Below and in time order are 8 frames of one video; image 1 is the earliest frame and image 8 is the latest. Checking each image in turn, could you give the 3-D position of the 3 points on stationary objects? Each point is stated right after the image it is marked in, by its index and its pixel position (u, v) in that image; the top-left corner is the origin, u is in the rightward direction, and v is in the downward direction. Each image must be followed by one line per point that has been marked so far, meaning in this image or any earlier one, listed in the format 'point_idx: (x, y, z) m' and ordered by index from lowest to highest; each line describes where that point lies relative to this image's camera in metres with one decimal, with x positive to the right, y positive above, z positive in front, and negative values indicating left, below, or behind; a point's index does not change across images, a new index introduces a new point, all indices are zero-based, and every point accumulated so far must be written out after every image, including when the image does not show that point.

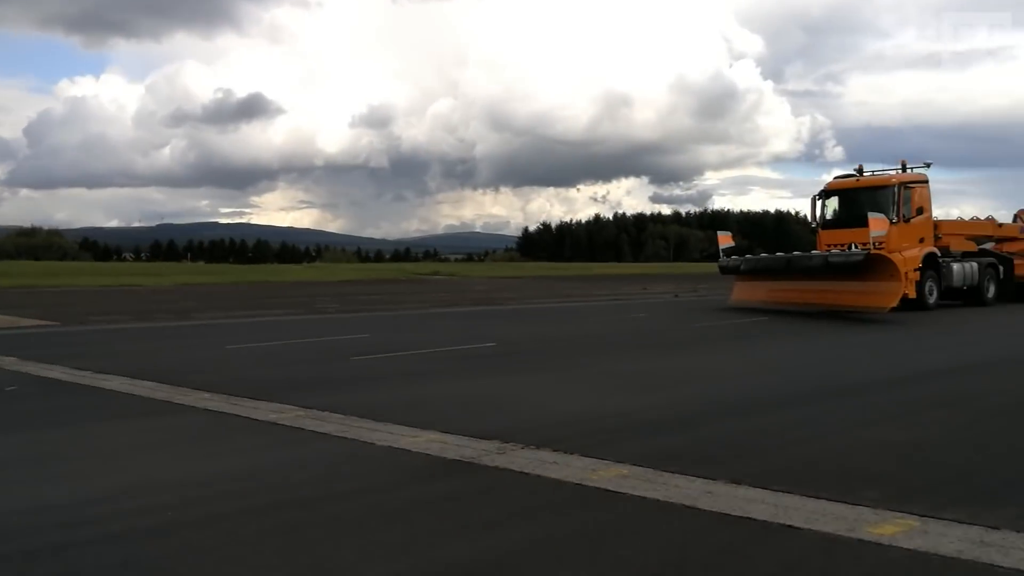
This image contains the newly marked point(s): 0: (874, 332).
0: (+7.3, -1.0, +19.0) m
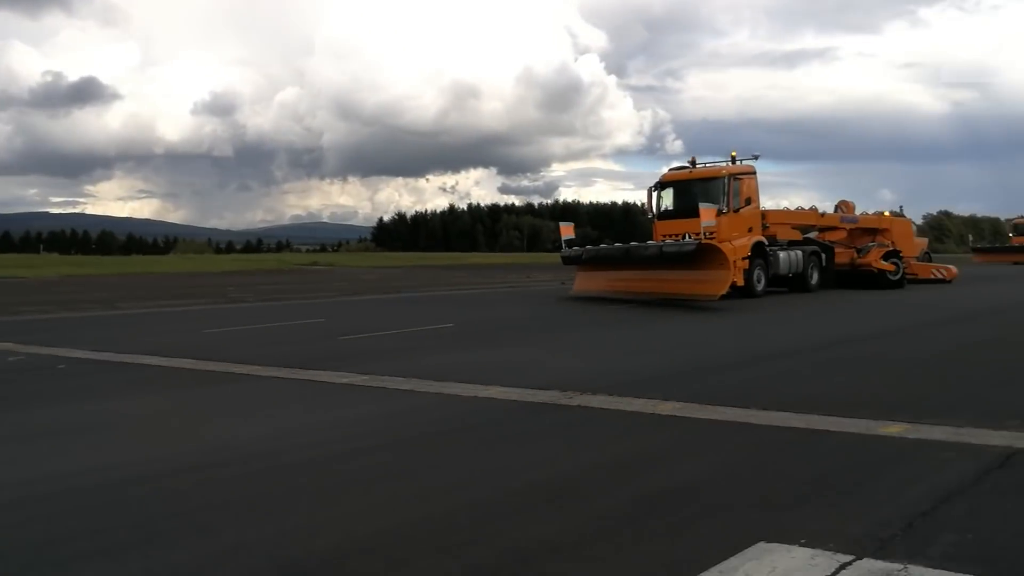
0: (+4.4, -0.7, +20.2) m
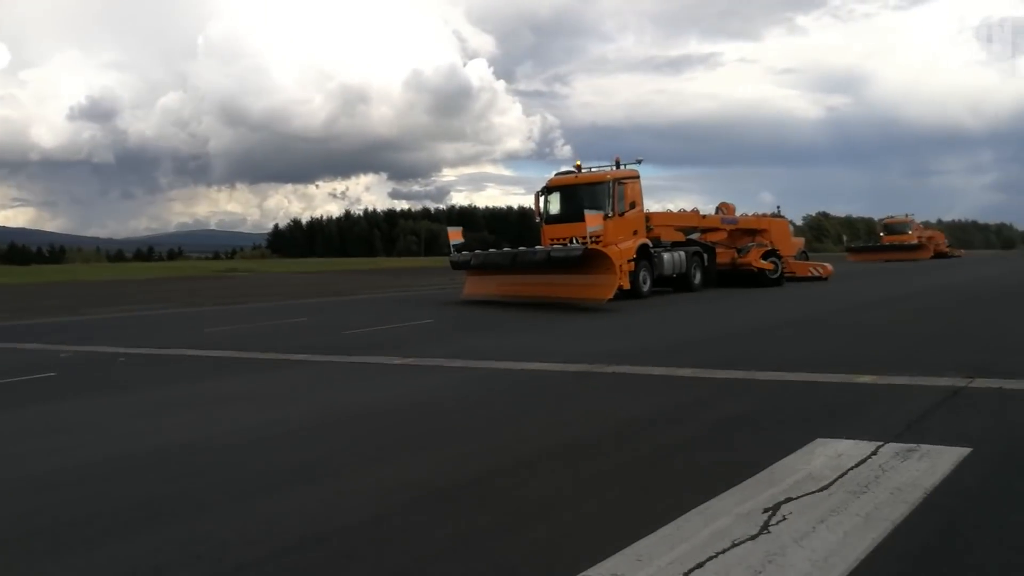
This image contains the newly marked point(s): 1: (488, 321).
0: (+2.2, -0.7, +21.2) m
1: (-0.5, -0.7, +17.7) m
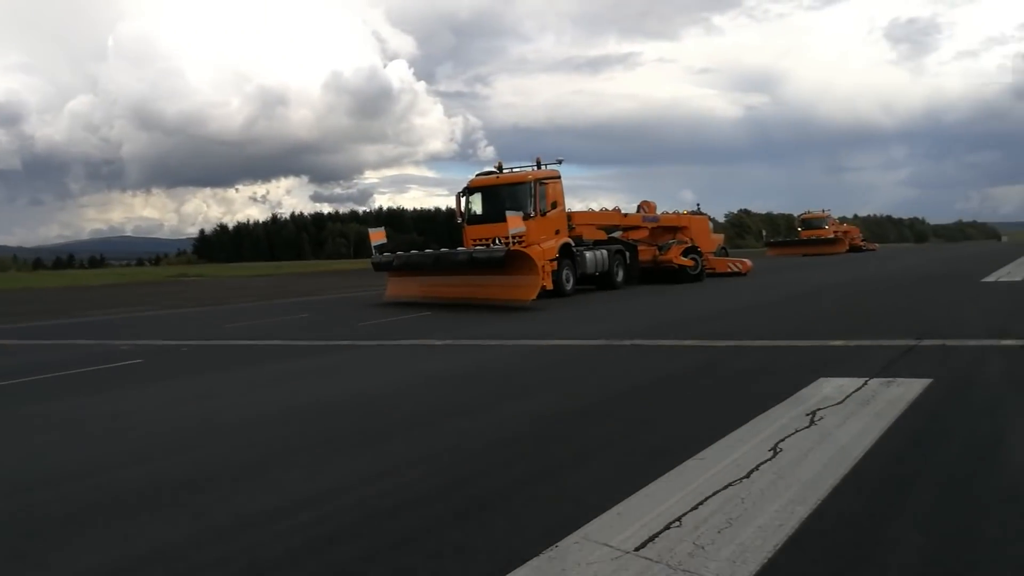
0: (+0.4, -0.7, +21.5) m
1: (-1.9, -0.8, +17.7) m
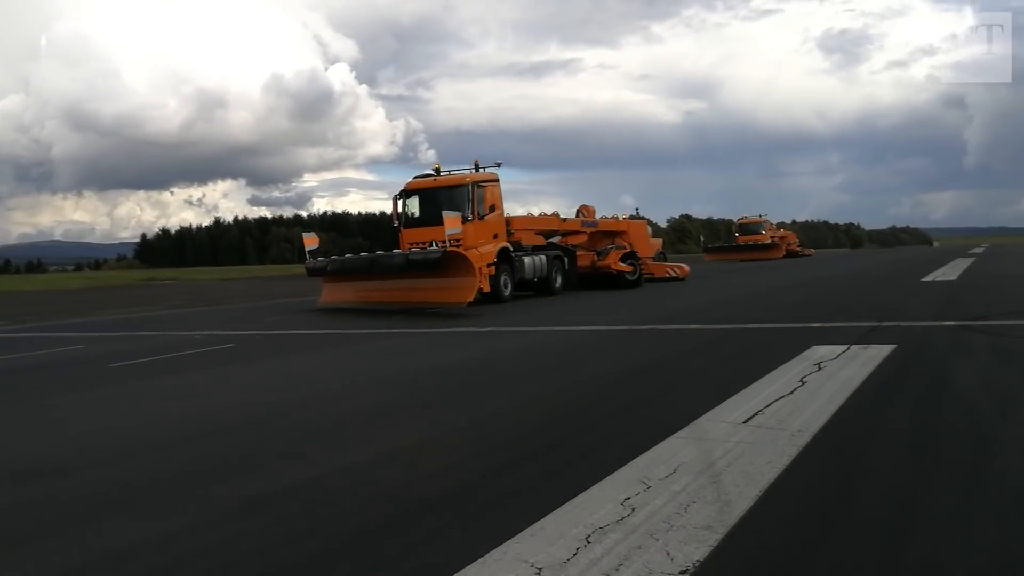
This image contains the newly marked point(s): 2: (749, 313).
0: (-1.1, -0.8, +20.7) m
1: (-3.2, -0.9, +16.8) m
2: (+4.9, -0.6, +18.8) m
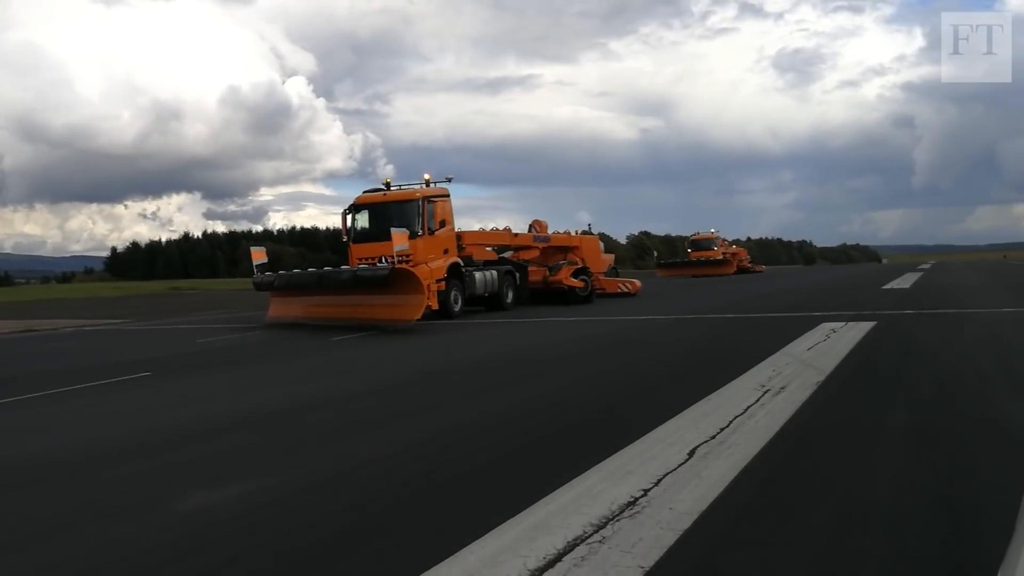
0: (-2.5, -1.2, +20.3) m
1: (-4.4, -1.2, +16.3) m
2: (+3.6, -0.9, +18.7) m
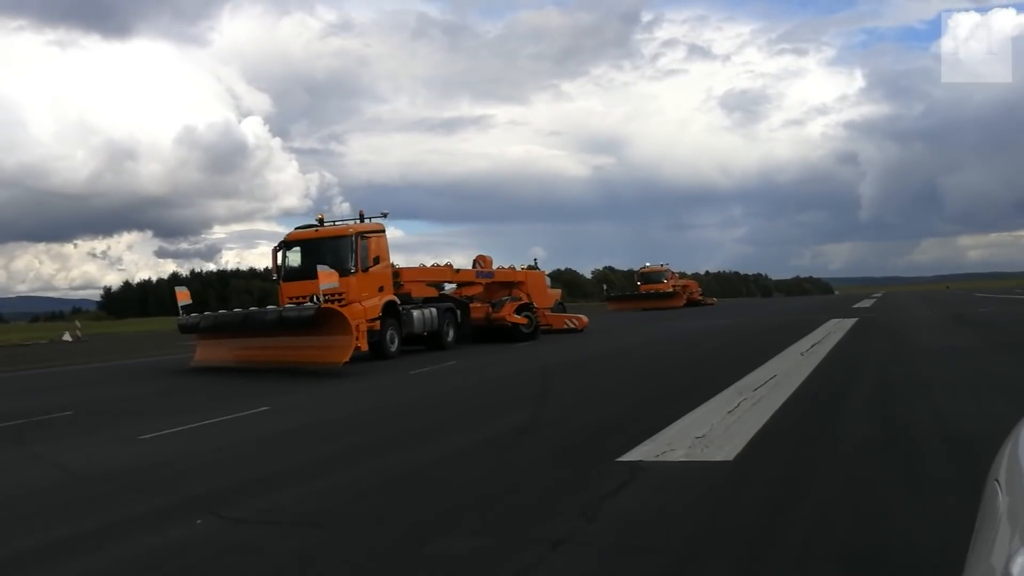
0: (-4.2, -1.9, +18.9) m
1: (-5.9, -1.8, +14.8) m
2: (+2.0, -1.6, +17.6) m
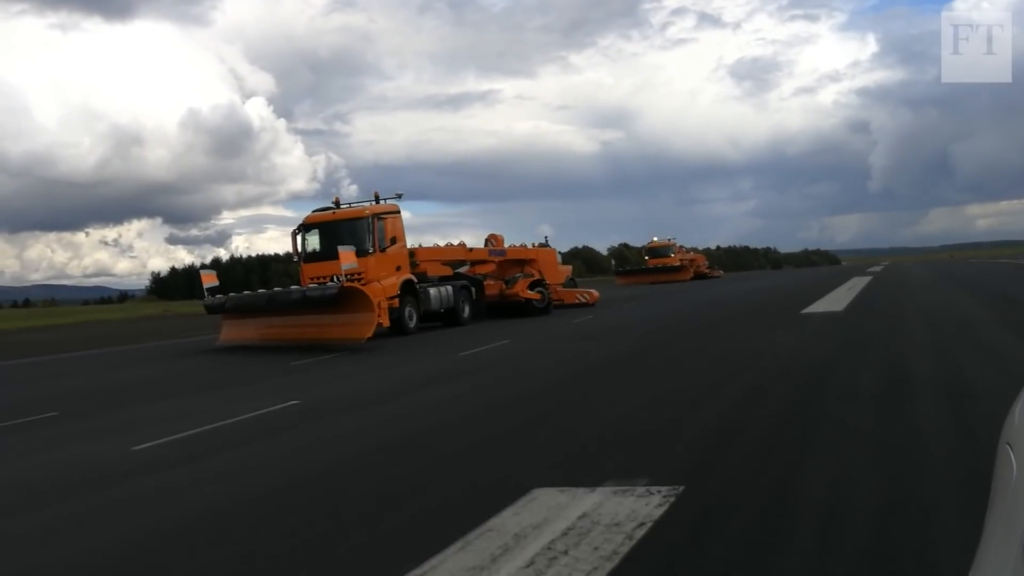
0: (-3.8, -1.5, +20.0) m
1: (-5.5, -1.5, +16.0) m
2: (+2.4, -1.1, +18.6) m
